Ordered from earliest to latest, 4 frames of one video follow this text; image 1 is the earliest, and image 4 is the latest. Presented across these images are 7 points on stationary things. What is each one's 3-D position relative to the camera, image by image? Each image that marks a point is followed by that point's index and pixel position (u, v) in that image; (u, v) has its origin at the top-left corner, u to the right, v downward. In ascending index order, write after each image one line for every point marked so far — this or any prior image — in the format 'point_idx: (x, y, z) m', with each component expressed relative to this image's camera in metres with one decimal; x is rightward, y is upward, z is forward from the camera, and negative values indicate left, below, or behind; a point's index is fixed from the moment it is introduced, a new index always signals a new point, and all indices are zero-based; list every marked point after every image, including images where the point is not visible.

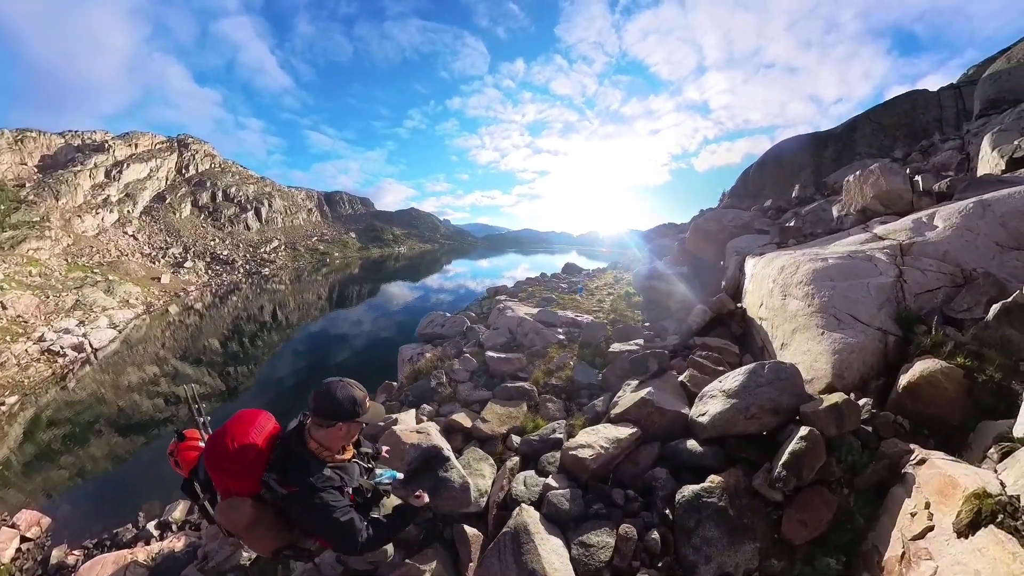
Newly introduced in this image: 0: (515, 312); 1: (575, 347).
0: (+0.1, -1.1, +17.4) m
1: (+2.2, -2.1, +13.8) m
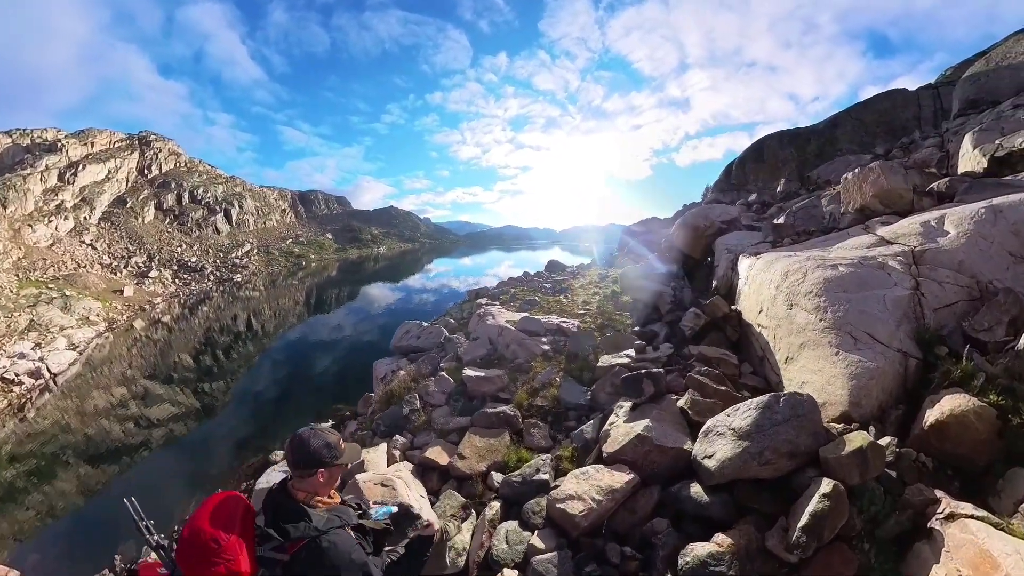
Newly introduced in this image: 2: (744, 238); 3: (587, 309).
0: (-0.6, -1.3, +16.5) m
1: (+1.6, -2.4, +12.9) m
2: (+10.4, +2.3, +17.7) m
3: (+3.5, -1.0, +18.1) m
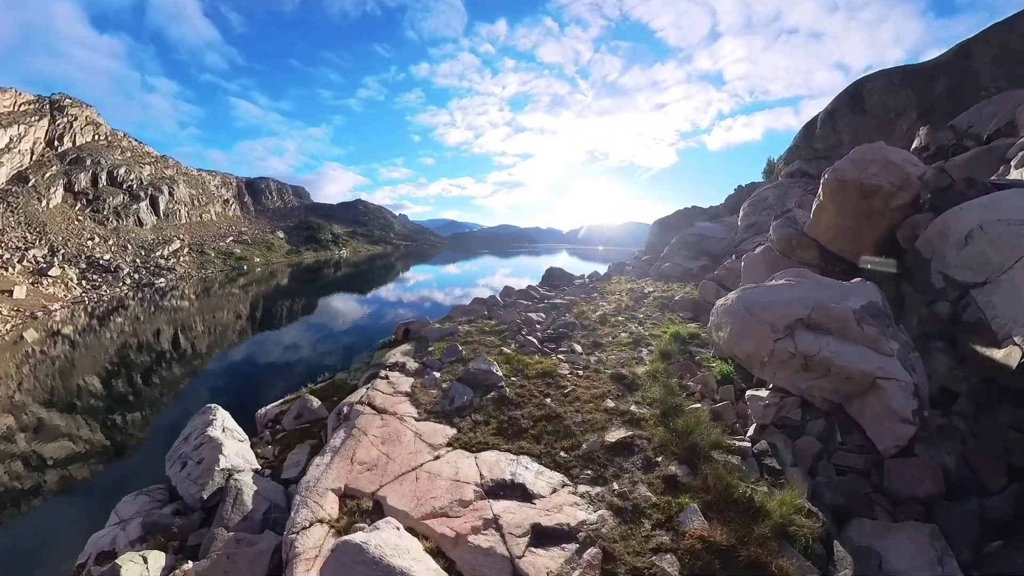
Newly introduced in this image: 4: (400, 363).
0: (-2.2, -2.2, +5.1) m
1: (-0.1, -3.2, +1.5) m
2: (+8.9, +1.2, +6.1) m
3: (+2.0, -2.0, +6.7) m
4: (-2.6, -1.7, +9.7) m
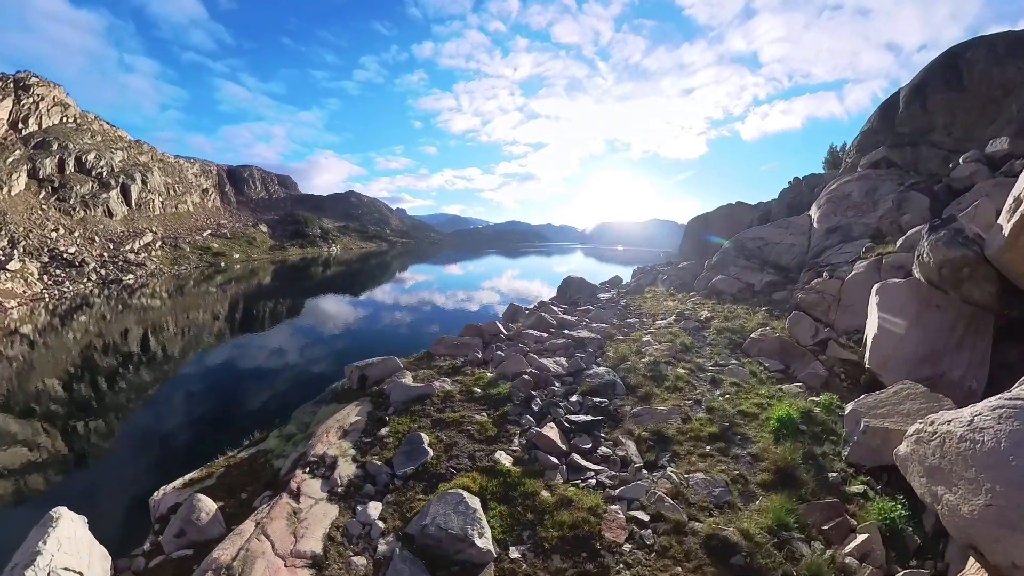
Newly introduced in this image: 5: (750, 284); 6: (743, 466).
0: (-2.1, -2.8, +1.3) m
1: (0.0, -3.9, -2.4) m
2: (+9.1, +0.4, +2.1) m
3: (+2.1, -2.7, +2.8) m
4: (-2.4, -2.3, +5.8) m
5: (+8.3, +0.2, +13.7) m
6: (+3.3, -2.1, +5.6) m
